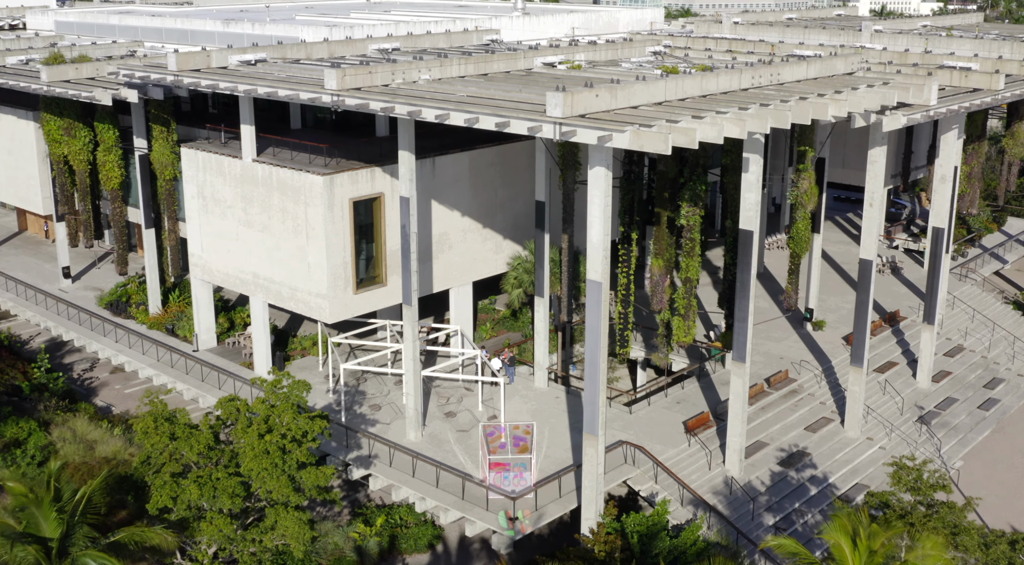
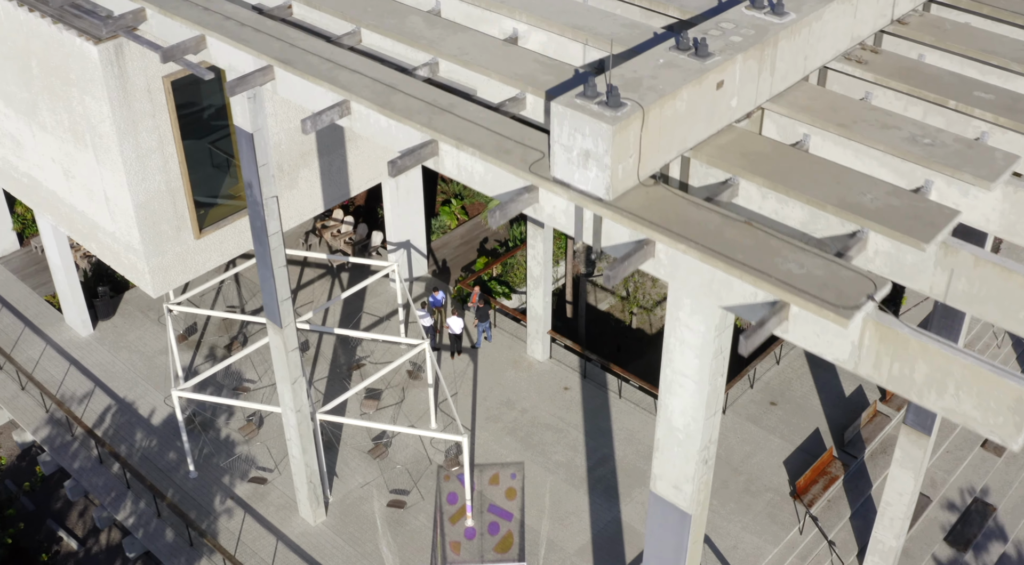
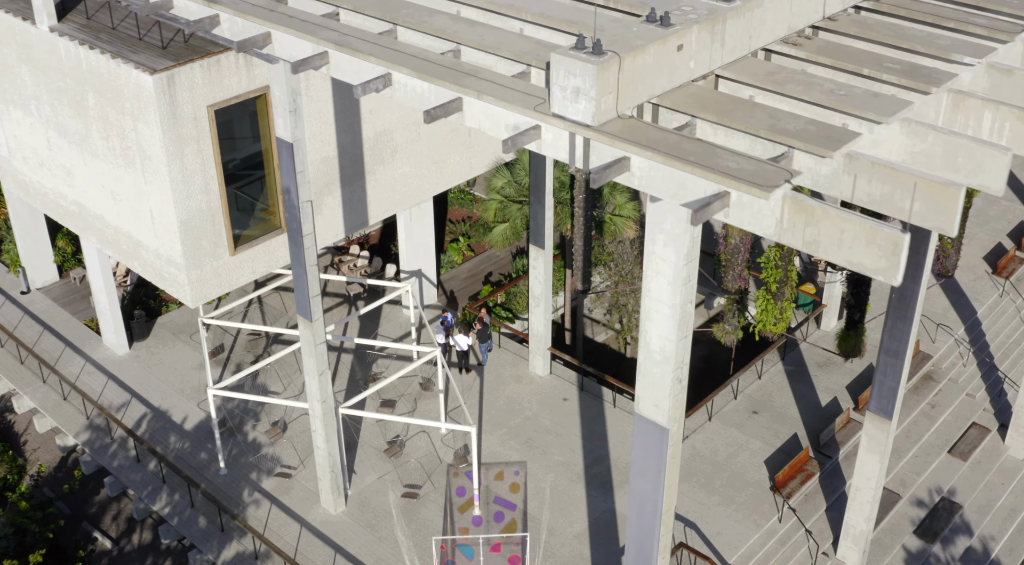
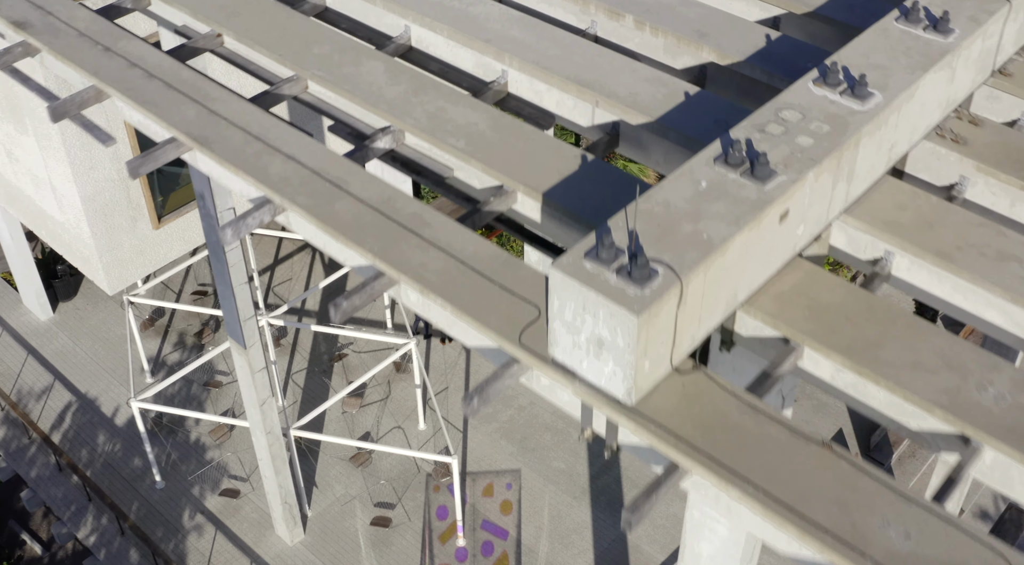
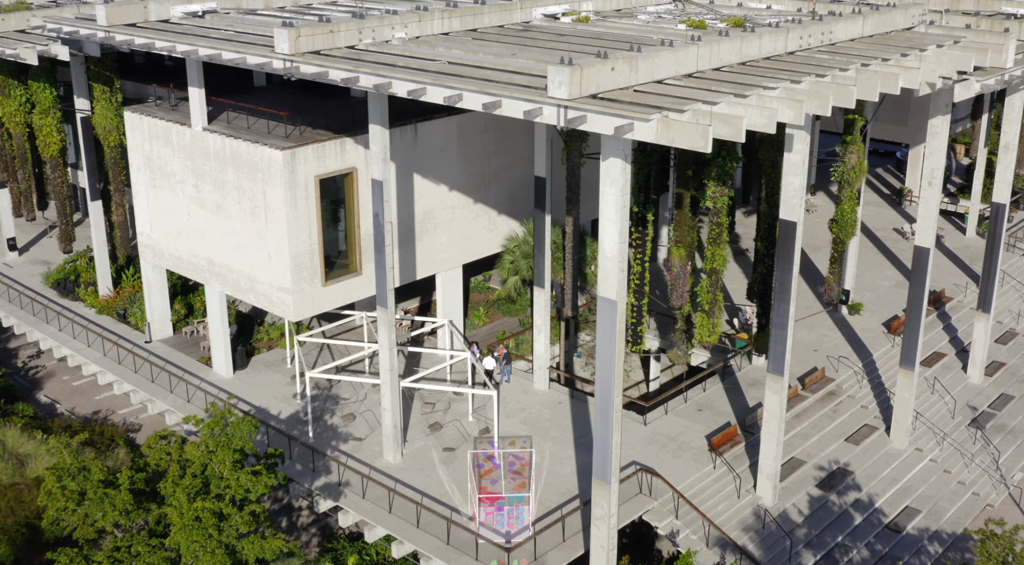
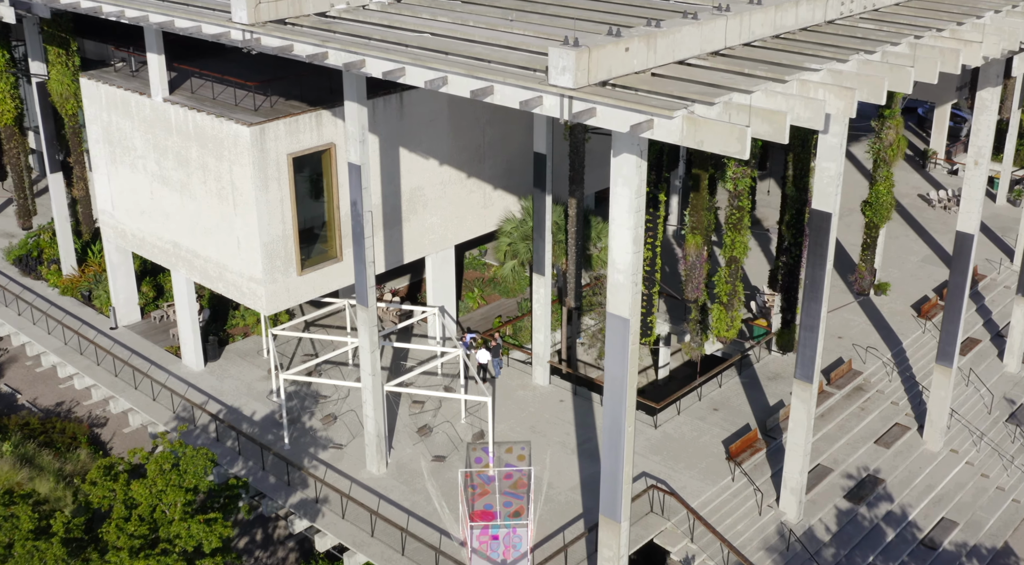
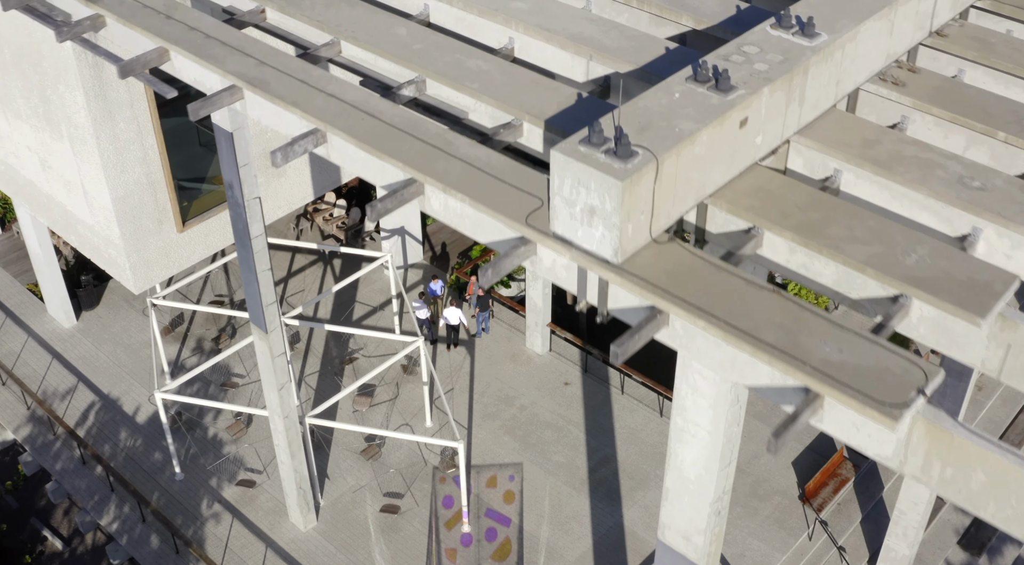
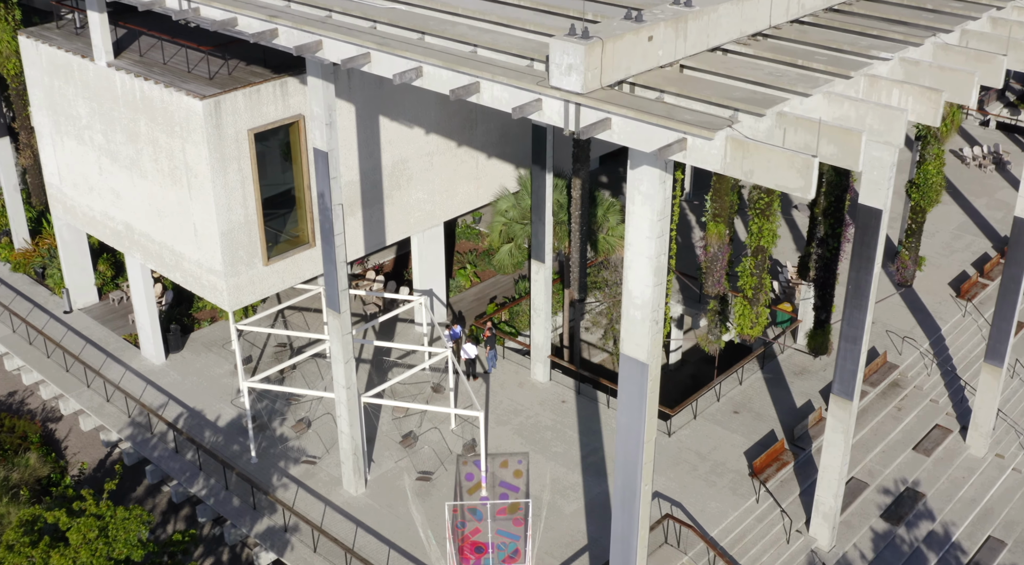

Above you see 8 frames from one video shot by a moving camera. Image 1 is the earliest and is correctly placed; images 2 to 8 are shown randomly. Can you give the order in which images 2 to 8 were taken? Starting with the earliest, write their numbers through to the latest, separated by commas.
5, 6, 8, 3, 2, 7, 4
